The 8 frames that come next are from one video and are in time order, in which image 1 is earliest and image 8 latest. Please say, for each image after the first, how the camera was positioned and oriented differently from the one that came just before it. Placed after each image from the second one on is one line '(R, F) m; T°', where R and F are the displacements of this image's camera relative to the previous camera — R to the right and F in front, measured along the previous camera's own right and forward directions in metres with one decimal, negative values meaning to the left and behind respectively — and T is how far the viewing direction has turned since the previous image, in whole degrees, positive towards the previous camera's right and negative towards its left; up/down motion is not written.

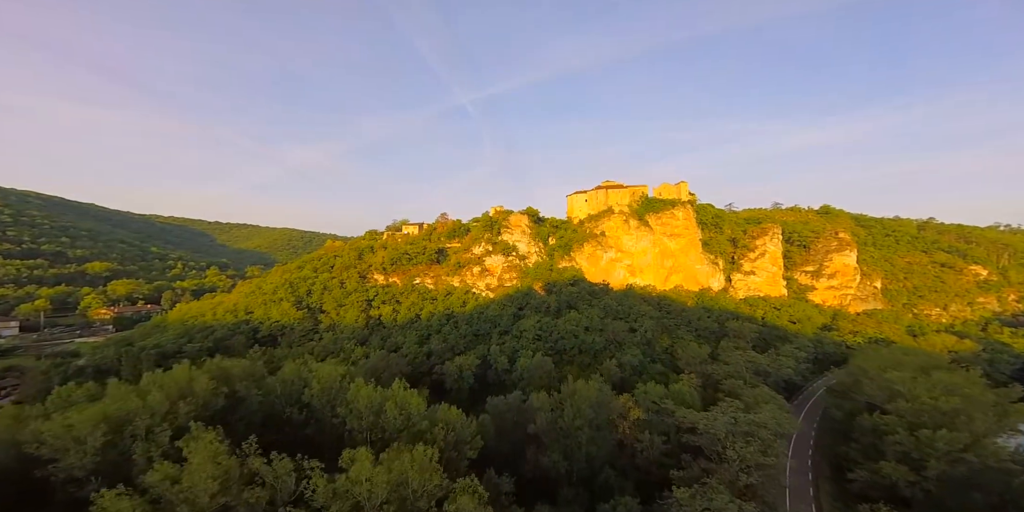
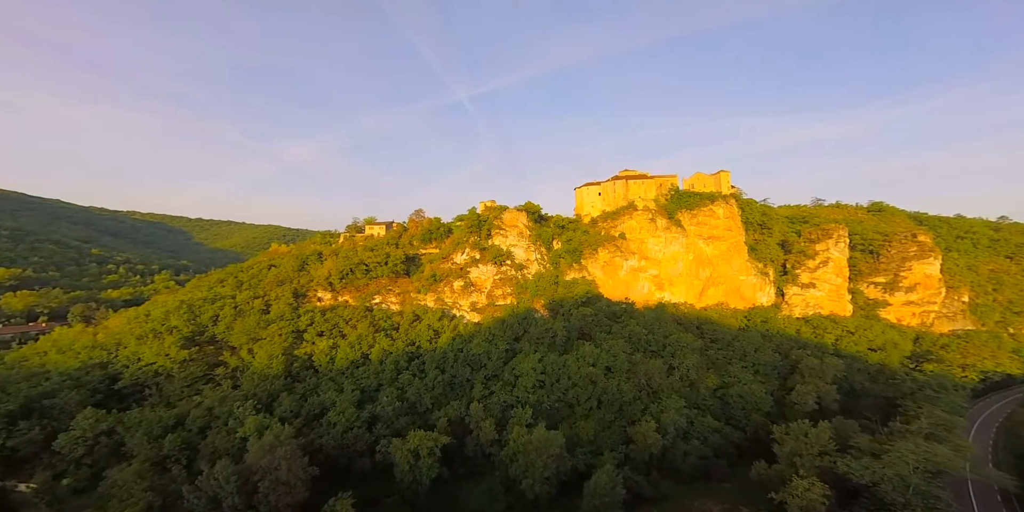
(+0.6, +11.7) m; 0°
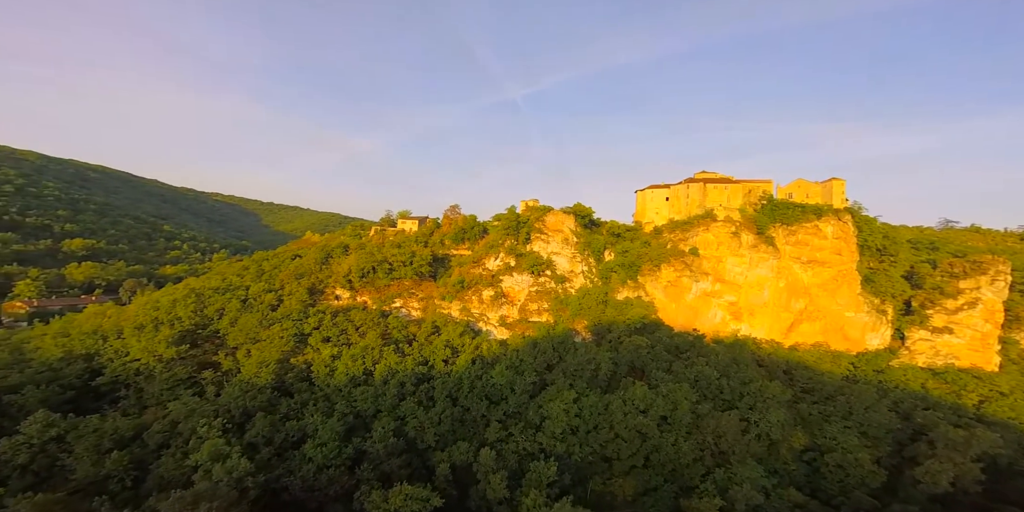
(+1.4, +5.1) m; -8°
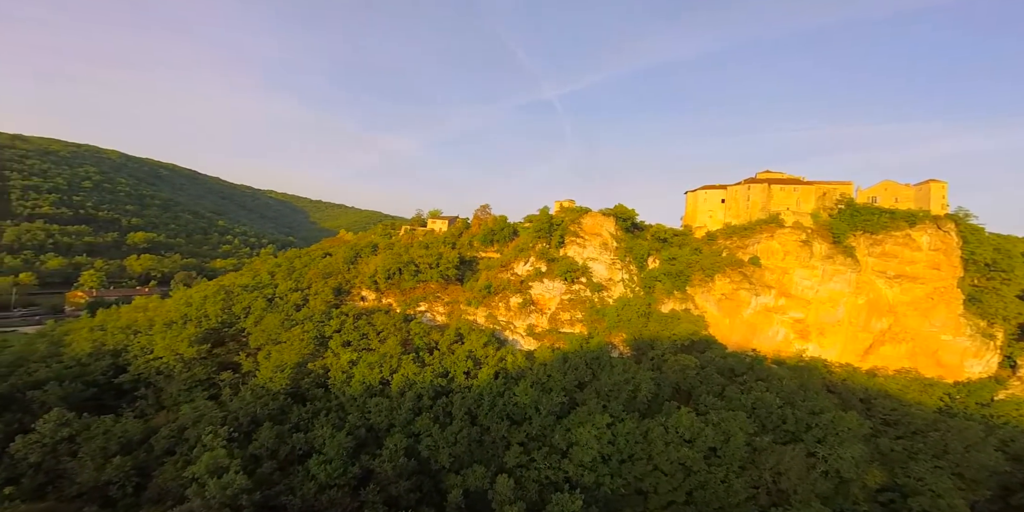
(+0.9, +2.0) m; -6°
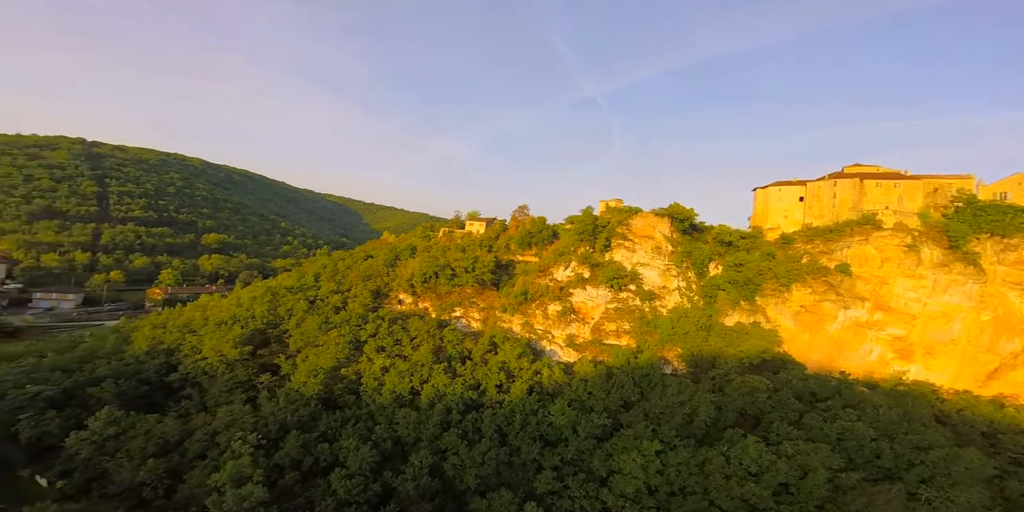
(+1.3, +1.7) m; -8°
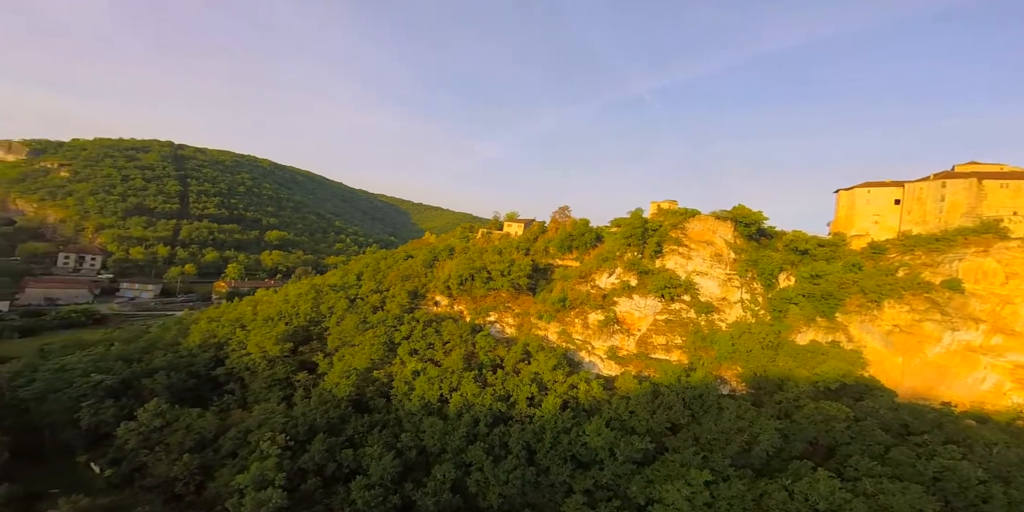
(+1.2, +1.4) m; -8°
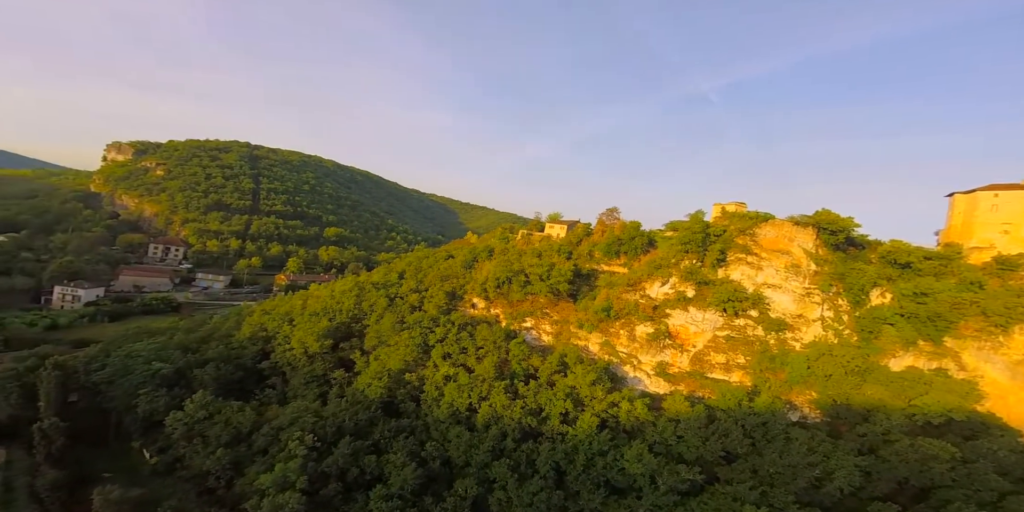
(+1.1, +1.3) m; -8°
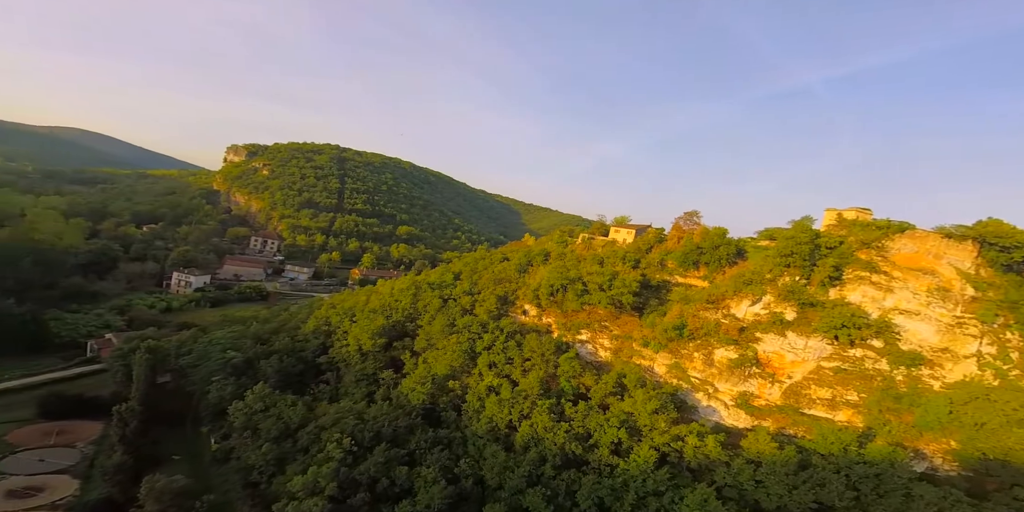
(+1.4, +1.6) m; -10°
